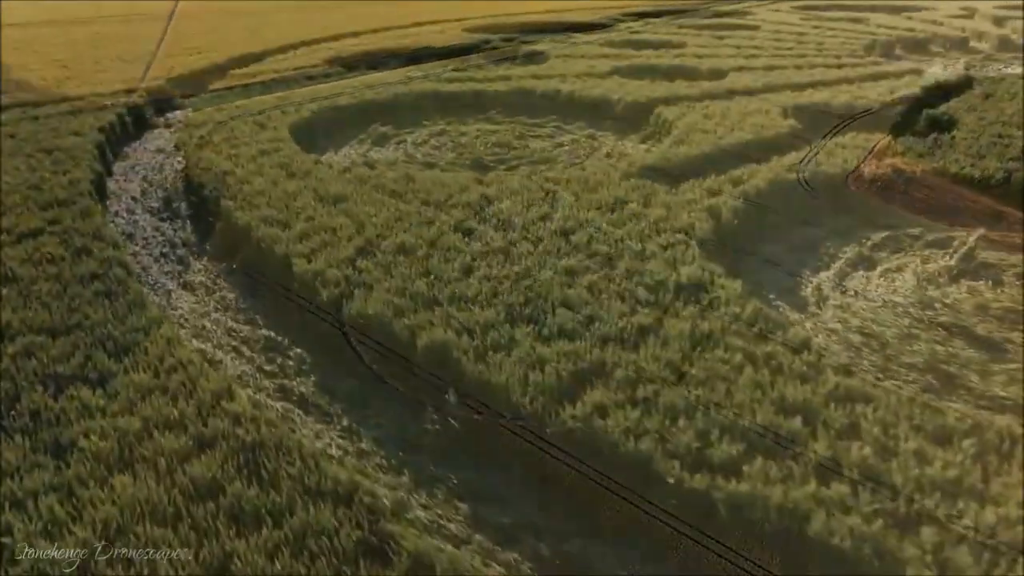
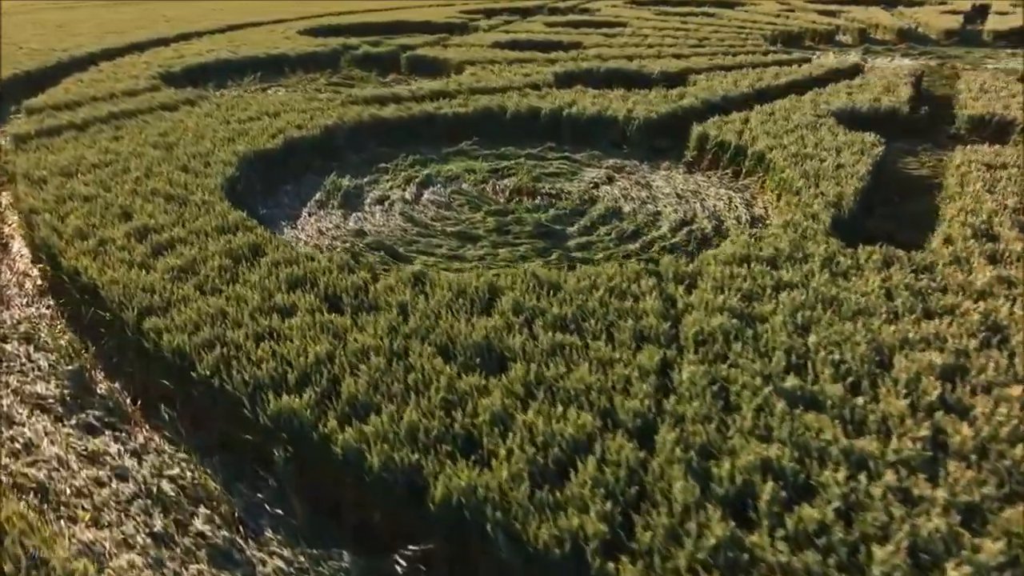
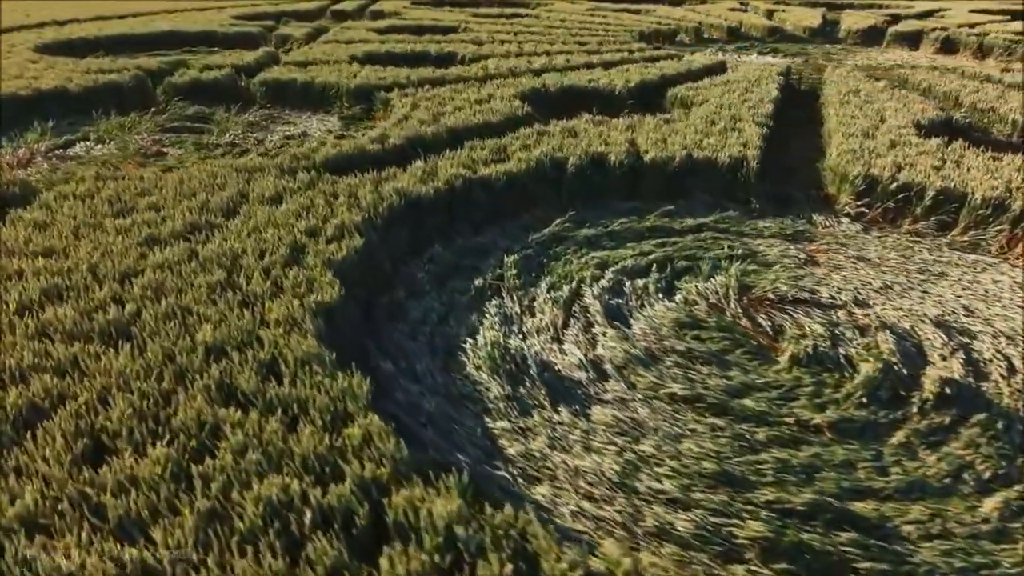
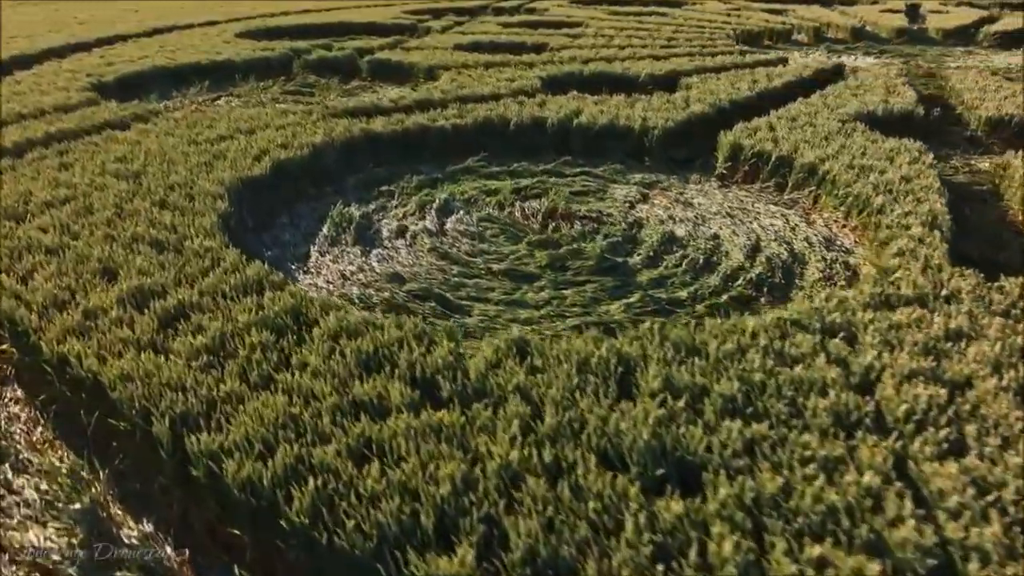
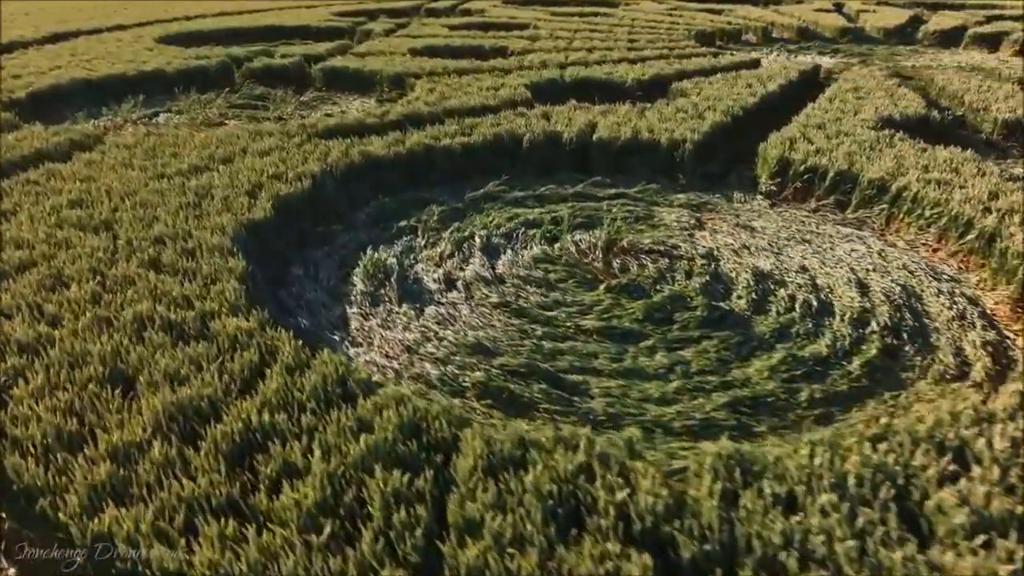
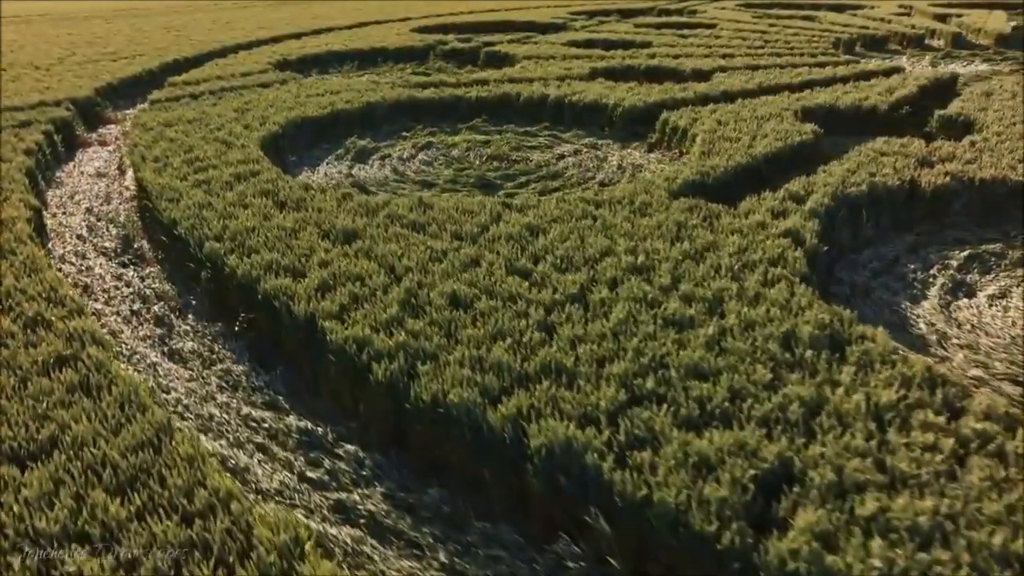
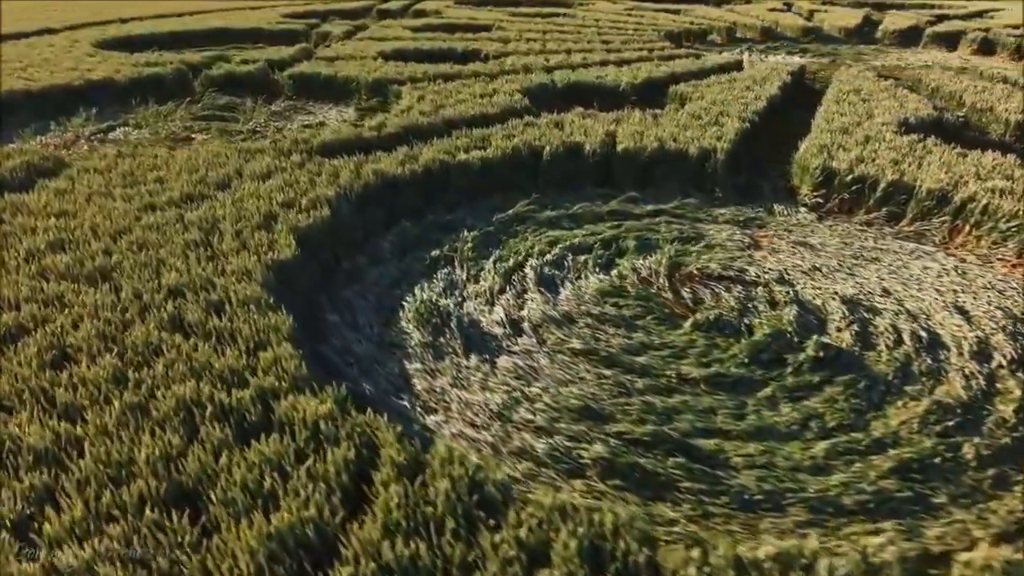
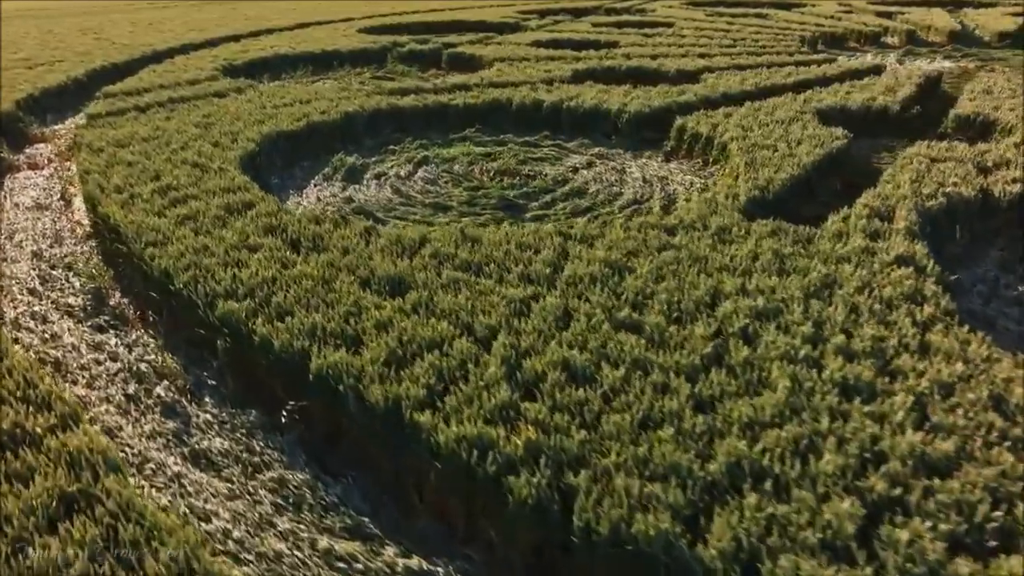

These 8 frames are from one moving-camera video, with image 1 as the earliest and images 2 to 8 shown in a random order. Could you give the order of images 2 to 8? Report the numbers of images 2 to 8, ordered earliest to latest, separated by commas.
6, 8, 2, 4, 5, 7, 3
